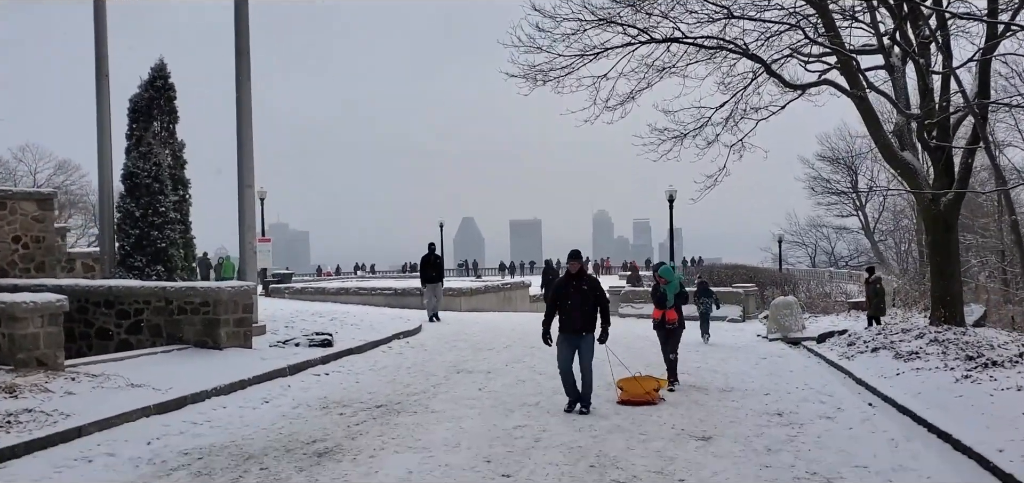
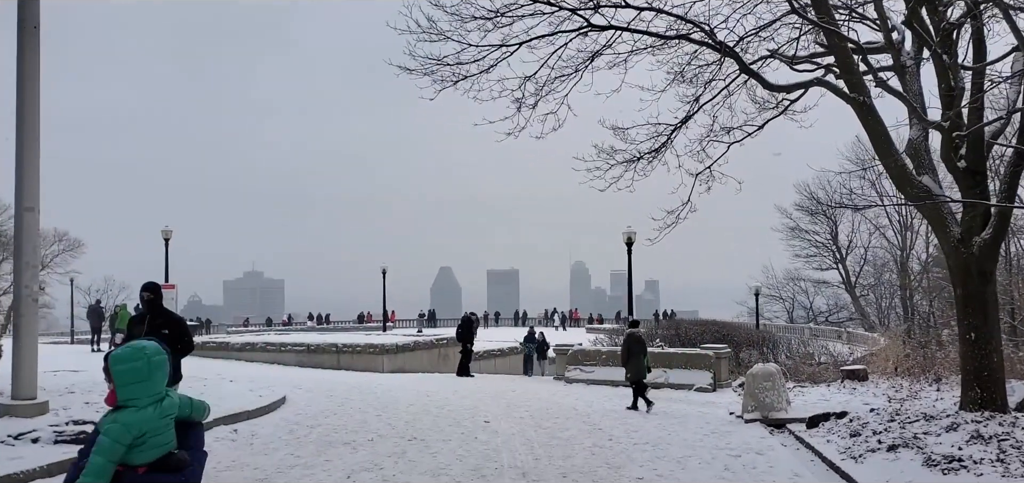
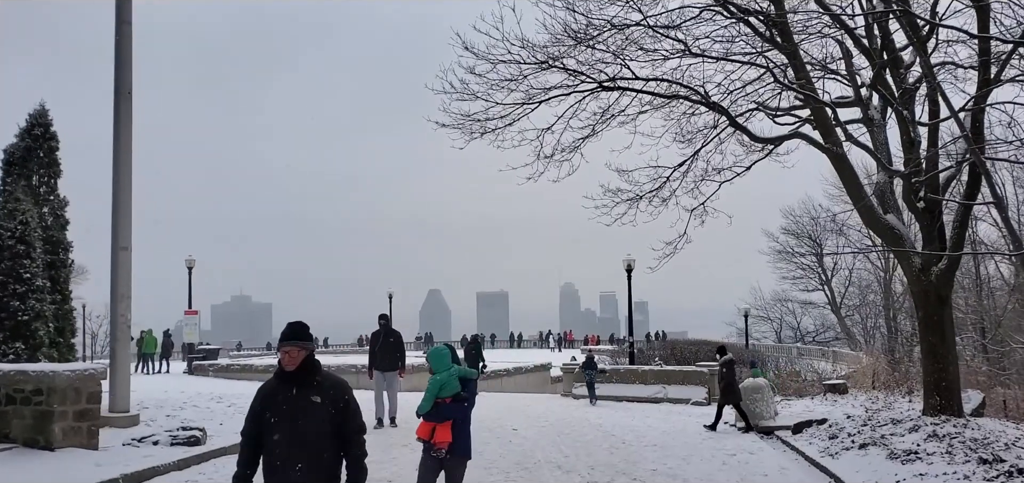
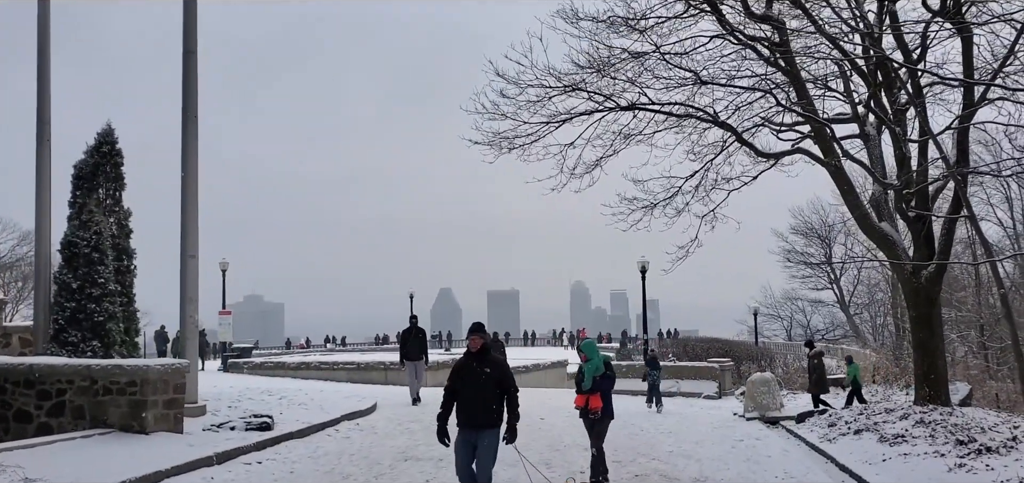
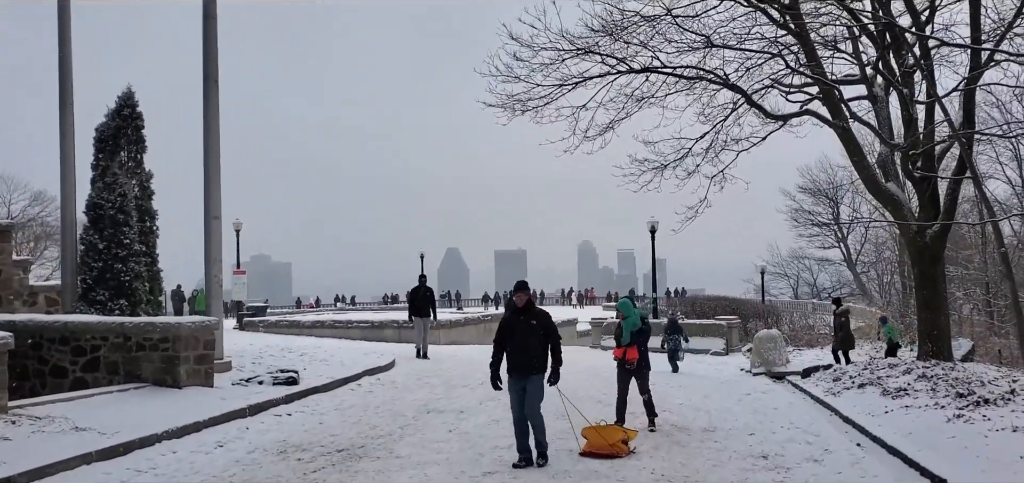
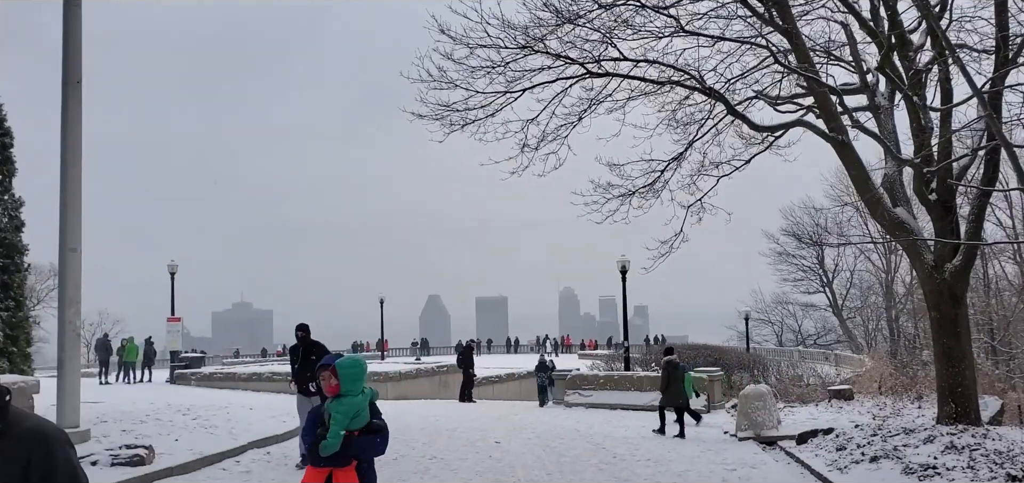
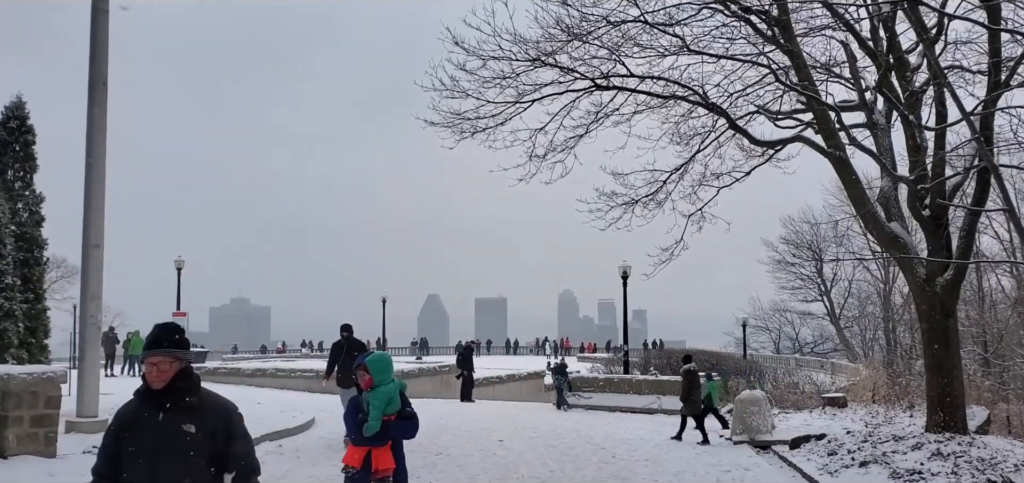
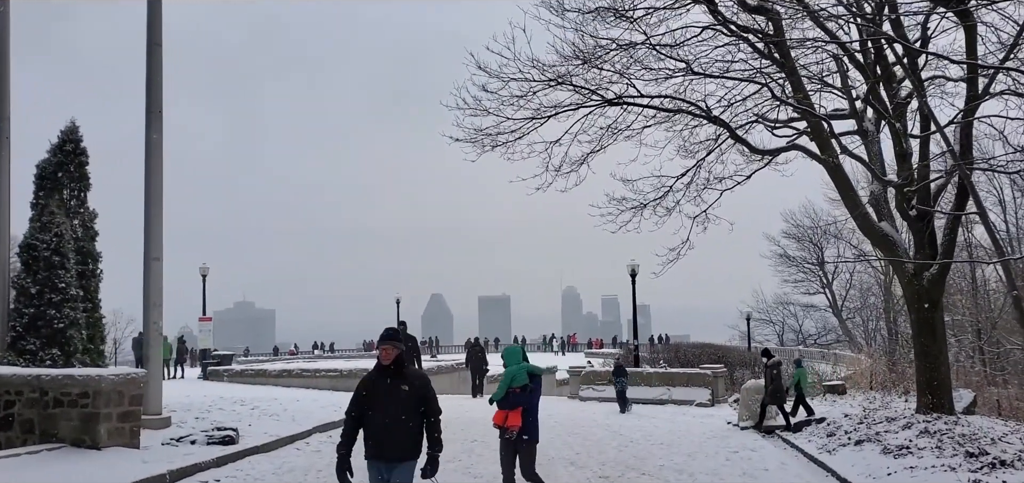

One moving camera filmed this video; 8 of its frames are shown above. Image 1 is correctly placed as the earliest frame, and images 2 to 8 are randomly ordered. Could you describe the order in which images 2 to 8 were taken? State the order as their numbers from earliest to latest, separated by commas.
5, 4, 8, 3, 7, 6, 2
